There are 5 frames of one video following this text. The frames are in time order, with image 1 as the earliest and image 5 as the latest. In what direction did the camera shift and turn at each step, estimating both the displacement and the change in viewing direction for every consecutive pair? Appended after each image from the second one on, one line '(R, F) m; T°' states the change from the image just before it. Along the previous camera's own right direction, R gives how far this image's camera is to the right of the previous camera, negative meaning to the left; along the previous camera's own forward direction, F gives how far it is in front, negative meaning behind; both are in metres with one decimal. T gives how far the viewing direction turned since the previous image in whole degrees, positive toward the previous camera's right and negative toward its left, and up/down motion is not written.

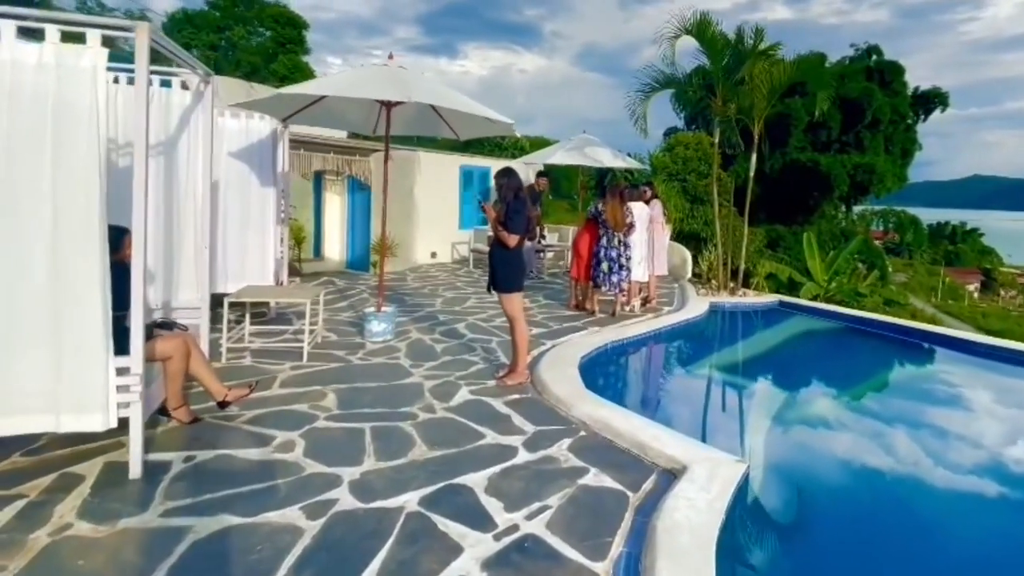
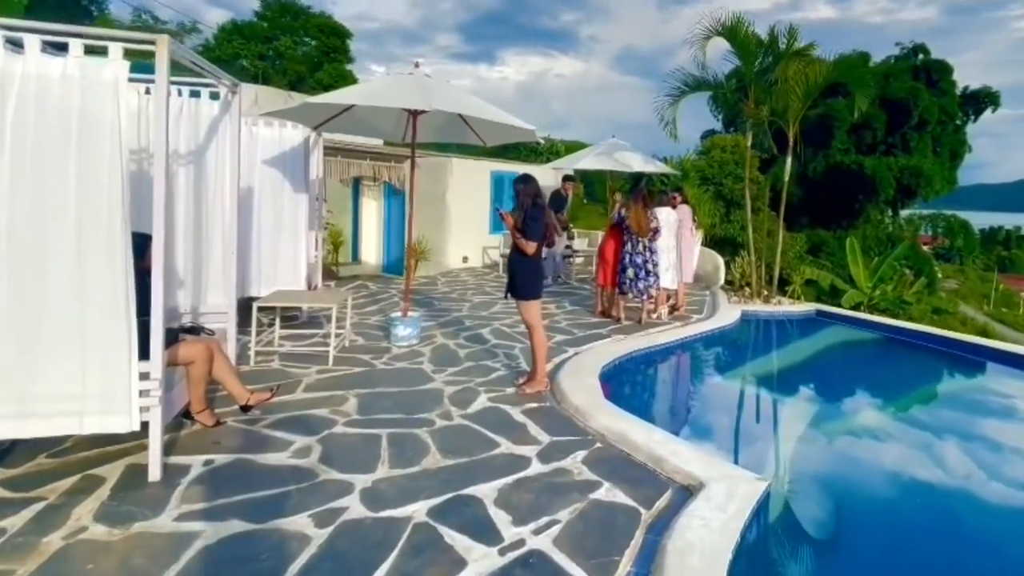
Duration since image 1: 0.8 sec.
(+0.2, 0.0) m; -4°
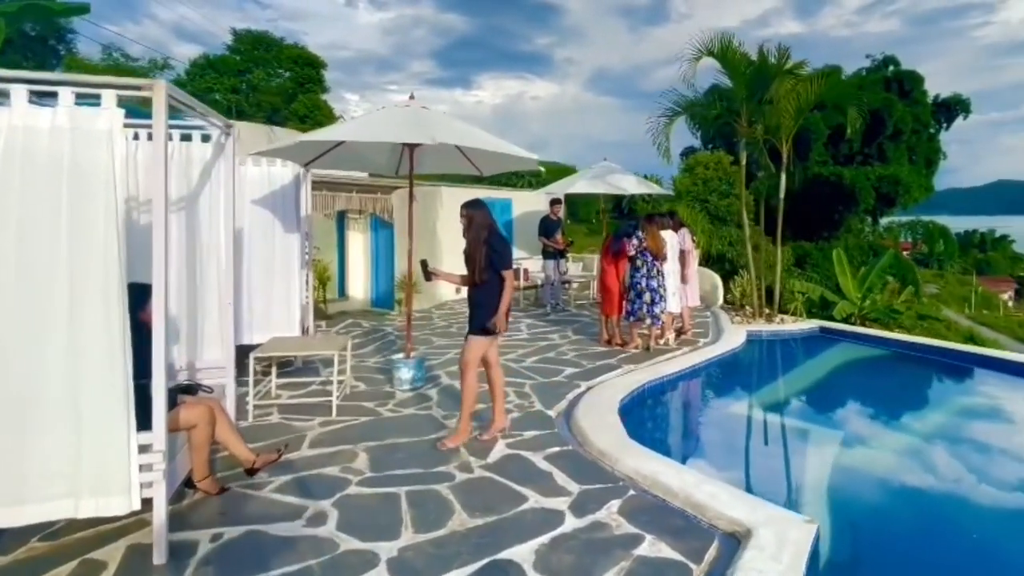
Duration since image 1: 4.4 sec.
(-0.4, +0.3) m; +3°
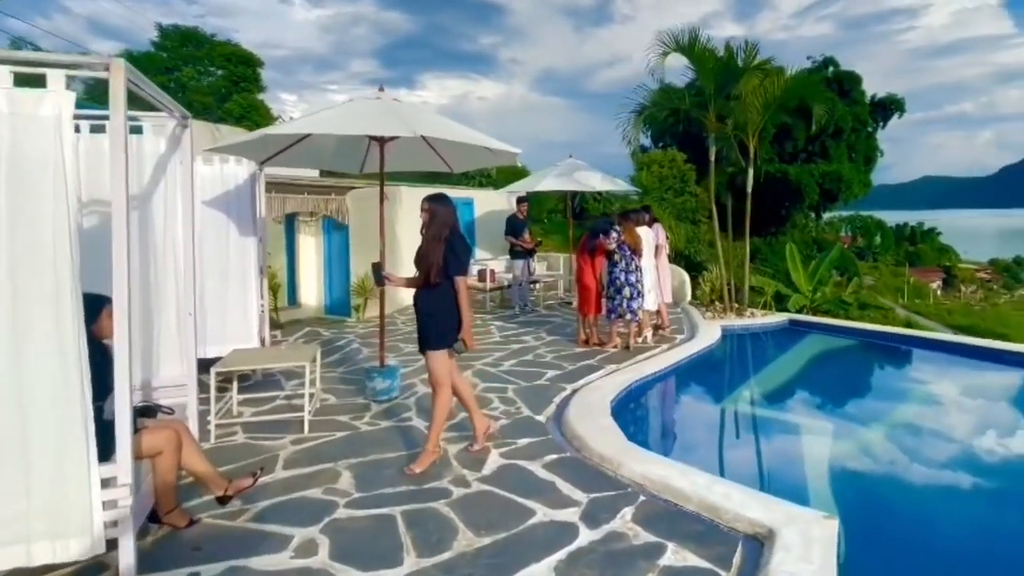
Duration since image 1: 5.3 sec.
(-0.5, +0.4) m; +6°
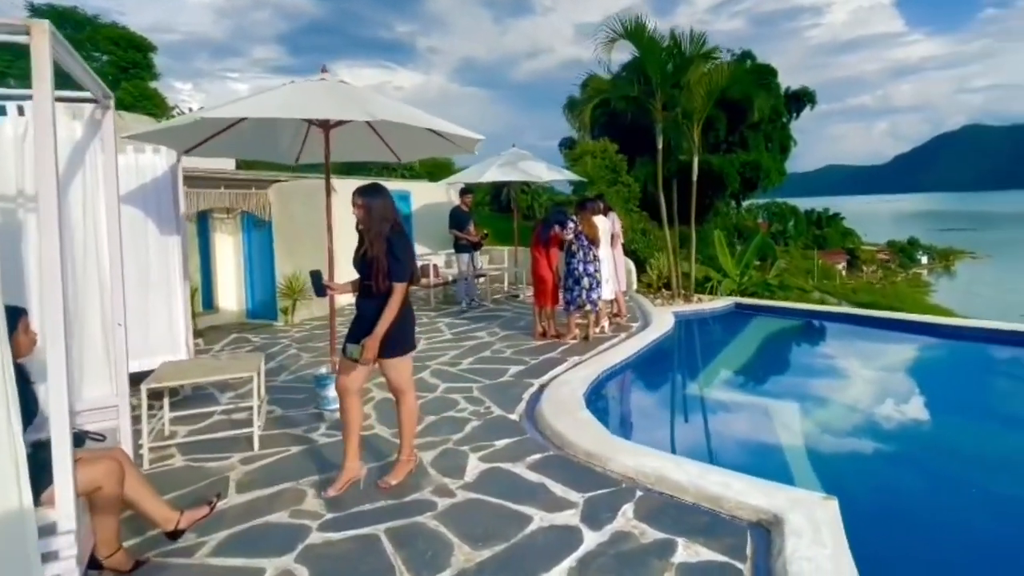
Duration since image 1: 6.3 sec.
(-0.5, +0.4) m; +8°
